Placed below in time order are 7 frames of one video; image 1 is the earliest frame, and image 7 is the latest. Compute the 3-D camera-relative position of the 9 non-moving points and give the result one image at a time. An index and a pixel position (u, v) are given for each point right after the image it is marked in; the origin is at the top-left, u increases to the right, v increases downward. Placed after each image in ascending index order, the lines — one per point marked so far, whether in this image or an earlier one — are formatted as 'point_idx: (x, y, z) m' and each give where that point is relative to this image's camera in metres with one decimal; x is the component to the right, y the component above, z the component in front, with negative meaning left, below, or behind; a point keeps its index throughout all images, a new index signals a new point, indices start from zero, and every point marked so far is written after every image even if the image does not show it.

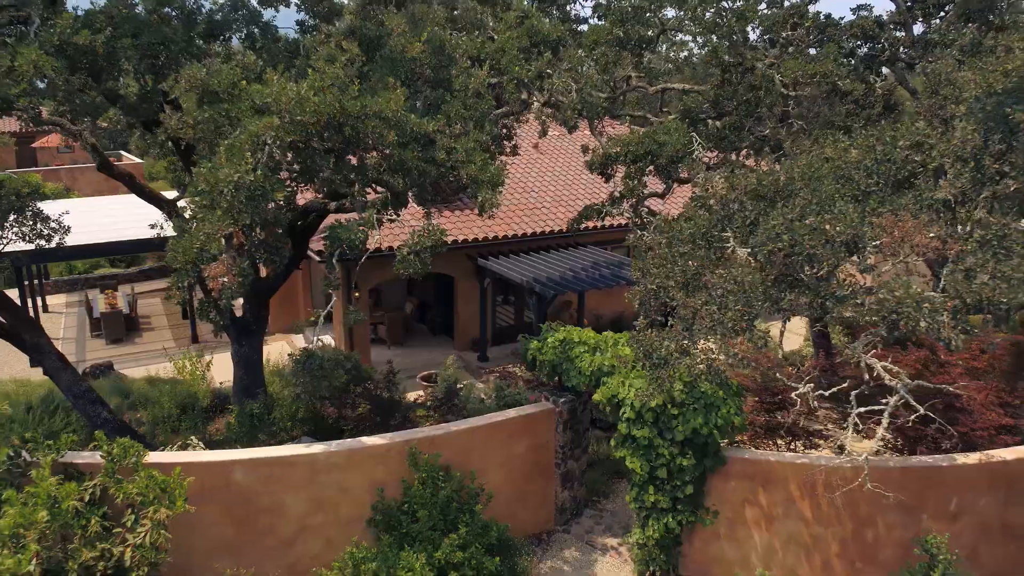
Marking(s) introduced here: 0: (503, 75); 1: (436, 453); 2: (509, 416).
0: (-0.2, +4.1, +8.6) m
1: (-1.0, -2.3, +6.2) m
2: (0.0, -1.9, +6.7) m
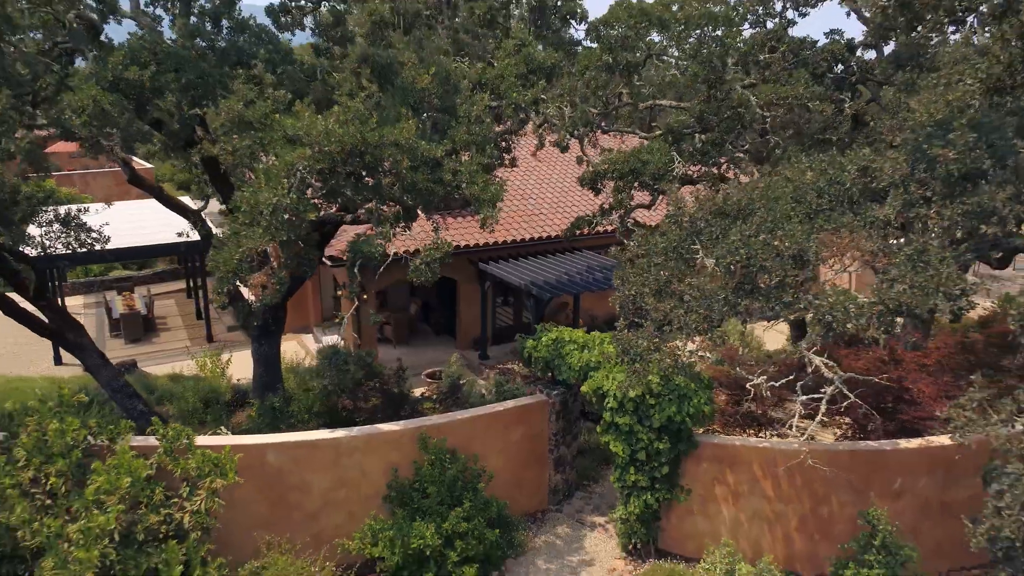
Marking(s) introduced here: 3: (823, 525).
0: (-0.2, +4.0, +9.4) m
1: (-1.1, -2.3, +7.0) m
2: (-0.1, -2.0, +7.5) m
3: (+4.7, -3.6, +6.7) m
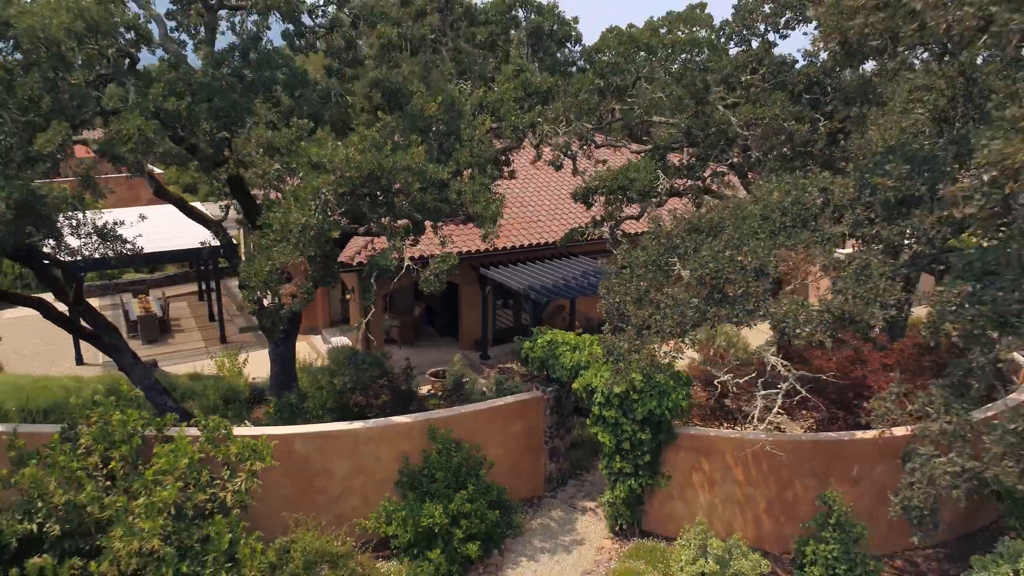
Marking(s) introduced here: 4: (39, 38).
0: (-0.3, +3.8, +10.3) m
1: (-1.1, -2.5, +7.8) m
2: (-0.1, -2.1, +8.3) m
3: (+4.7, -3.7, +7.5) m
4: (-7.5, +4.0, +7.2) m
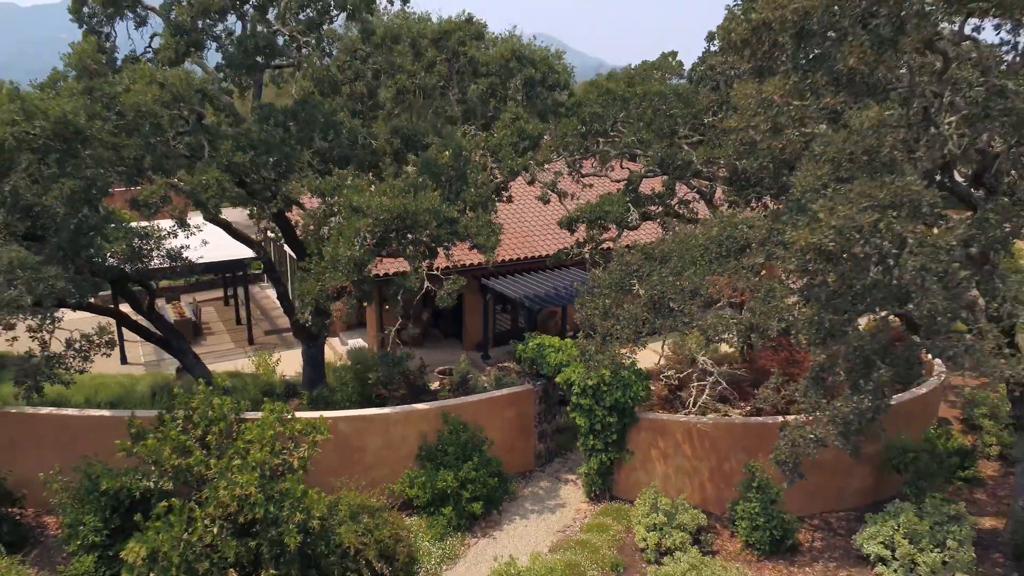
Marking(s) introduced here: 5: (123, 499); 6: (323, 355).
0: (-0.3, +3.5, +12.3) m
1: (-1.2, -2.8, +9.9) m
2: (-0.2, -2.4, +10.4) m
3: (+4.6, -4.0, +9.6) m
4: (-7.6, +3.7, +9.2) m
5: (-7.2, -3.9, +8.3) m
6: (-5.5, -1.9, +13.0) m
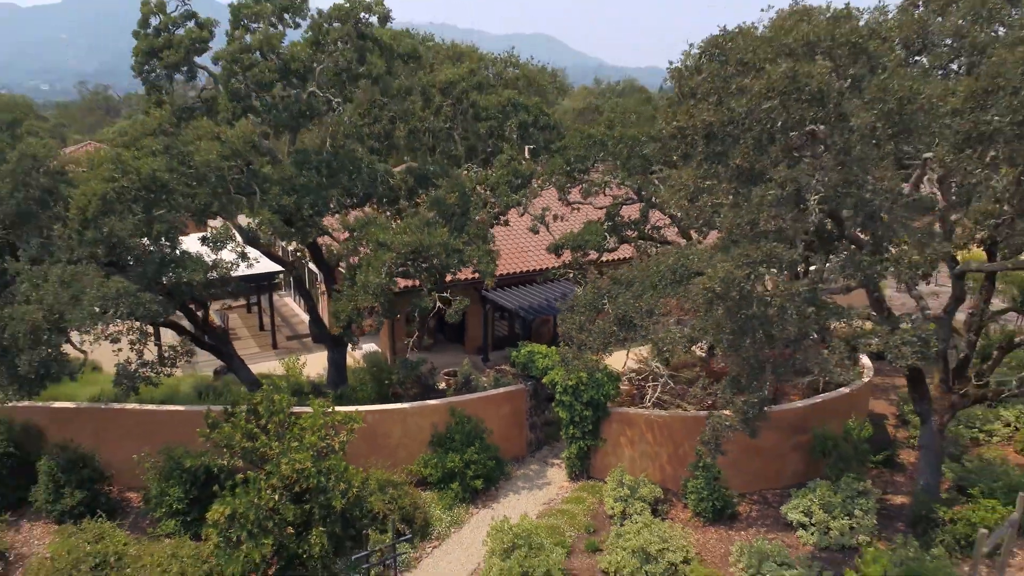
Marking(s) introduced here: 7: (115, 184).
0: (-0.5, +3.0, +14.6) m
1: (-1.3, -3.3, +12.1) m
2: (-0.3, -2.9, +12.6) m
3: (+4.5, -4.5, +11.8) m
4: (-7.7, +3.2, +11.5) m
5: (-7.4, -4.4, +10.6) m
6: (-5.7, -2.4, +15.3) m
7: (-9.8, +2.5, +11.0) m
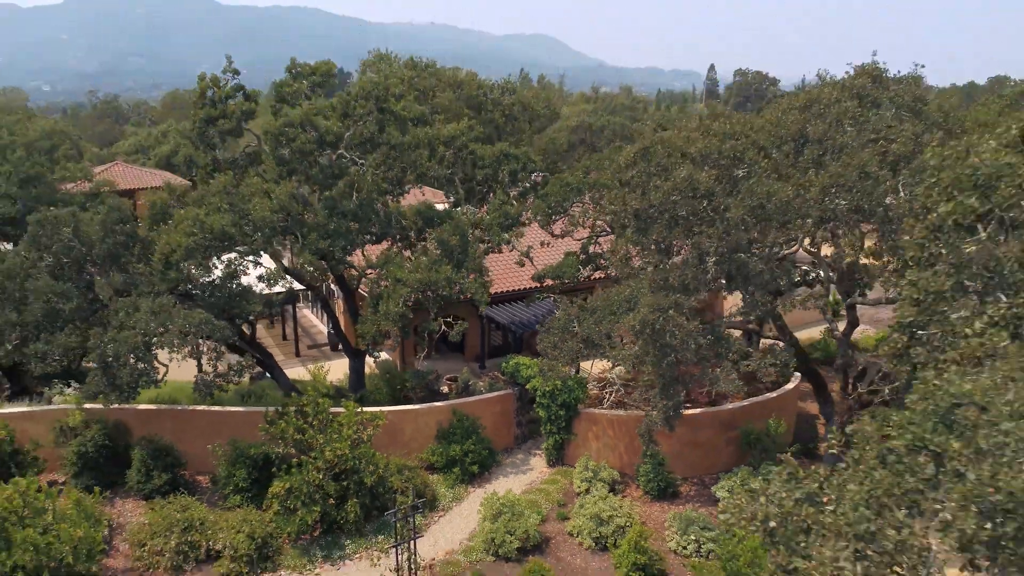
0: (-0.8, +2.2, +17.7) m
1: (-1.7, -4.2, +15.3) m
2: (-0.7, -3.8, +15.7) m
3: (+4.1, -5.4, +14.9) m
4: (-8.1, +2.3, +14.6) m
5: (-7.7, -5.3, +13.7) m
6: (-6.0, -3.3, +18.4) m
7: (-10.1, +1.7, +14.1) m
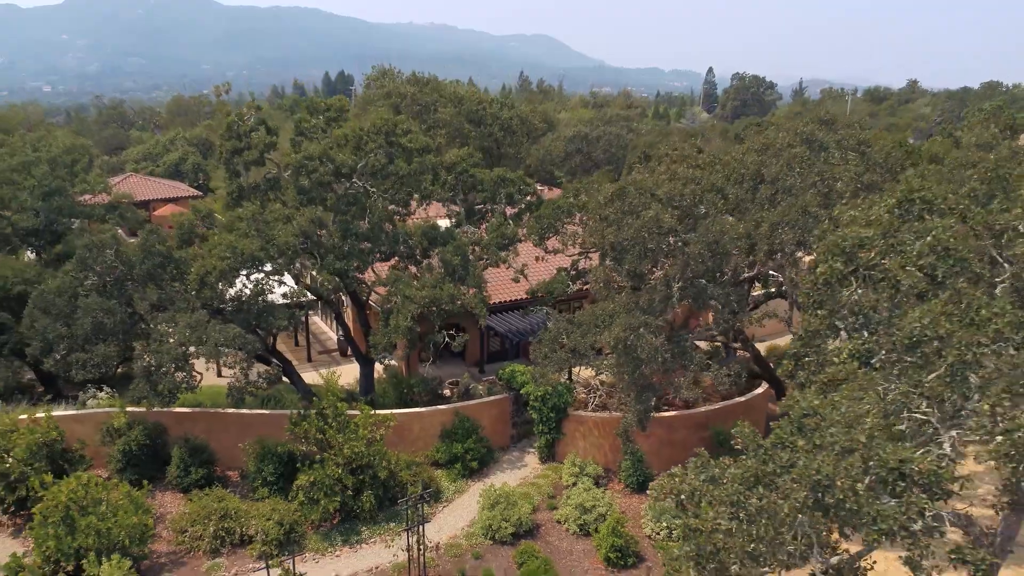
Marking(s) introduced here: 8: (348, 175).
0: (-1.0, +1.6, +19.5) m
1: (-1.9, -4.8, +17.1) m
2: (-0.8, -4.4, +17.6) m
3: (+4.0, -6.0, +16.8) m
4: (-8.3, +1.7, +16.4) m
5: (-7.9, -5.9, +15.5) m
6: (-6.2, -3.9, +20.2) m
7: (-10.3, +1.0, +16.0) m
8: (-6.5, +4.5, +17.8) m
